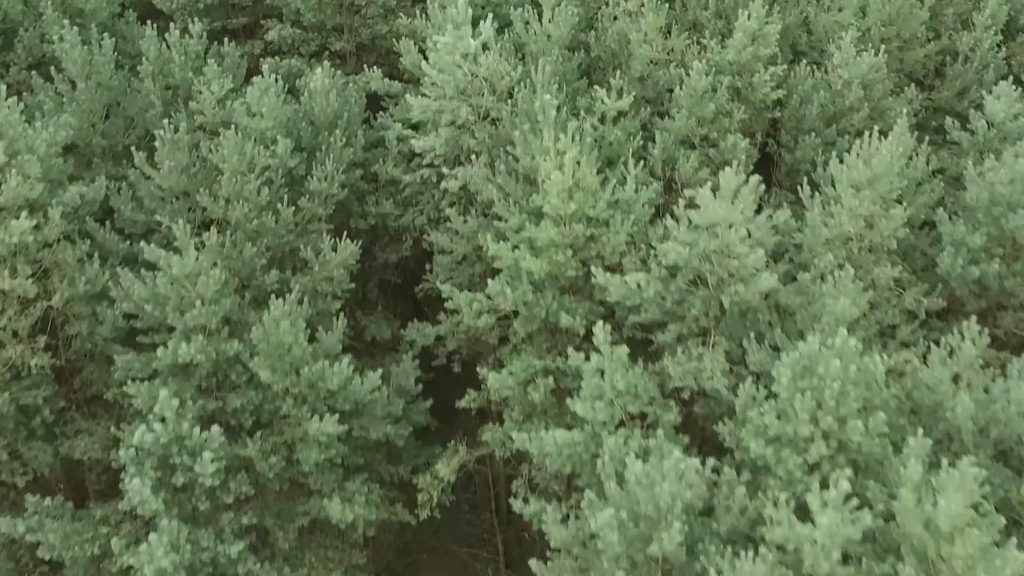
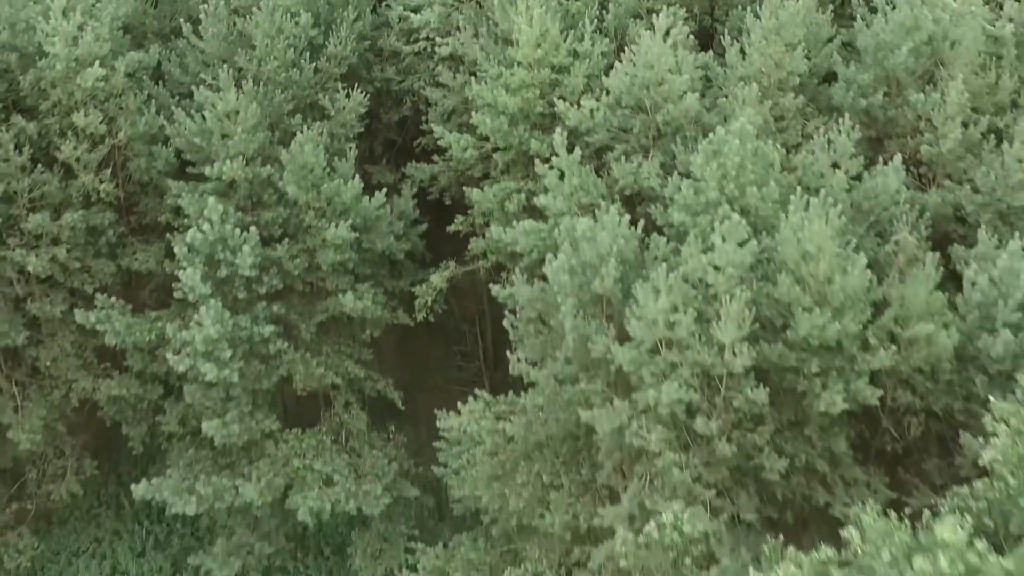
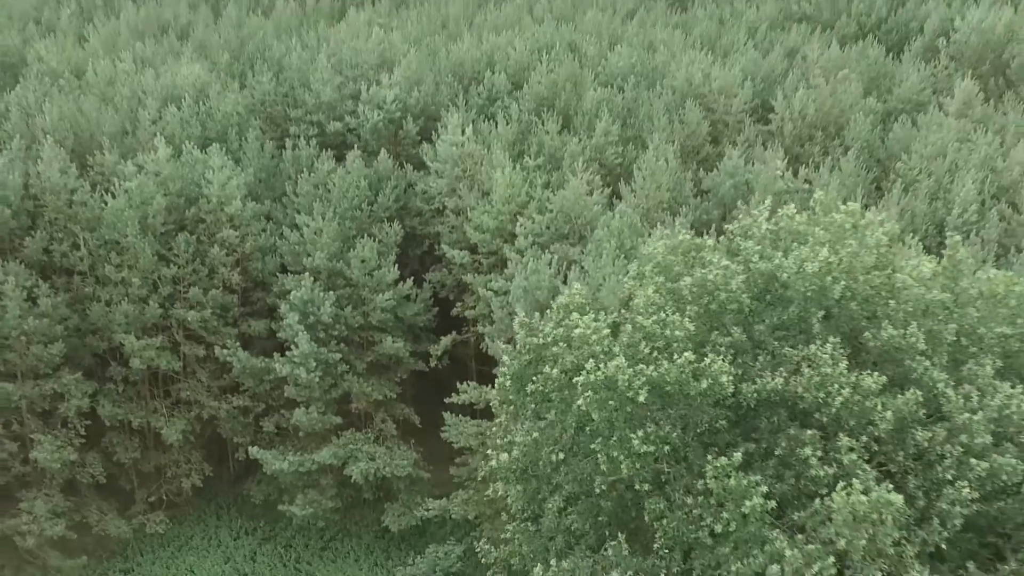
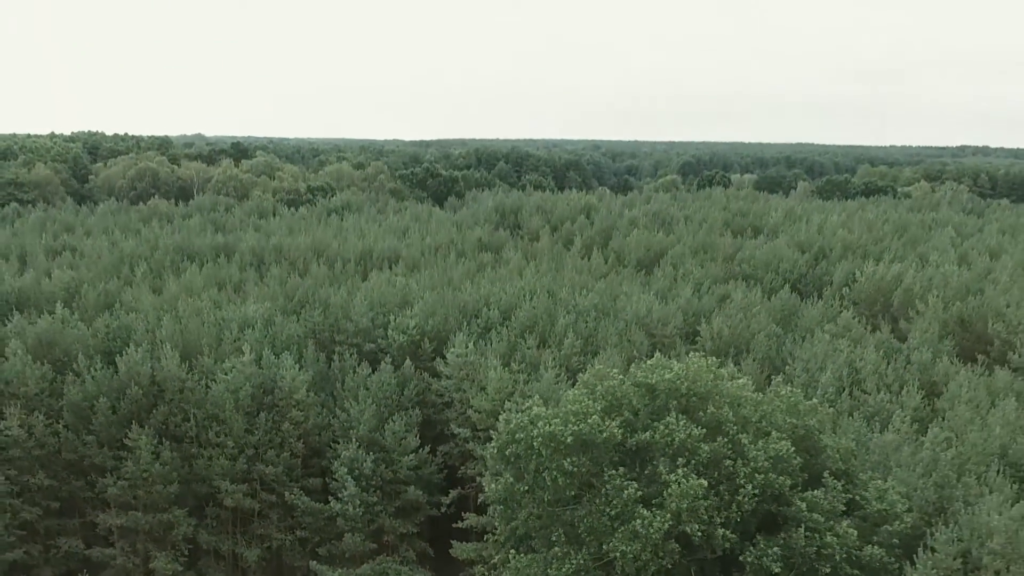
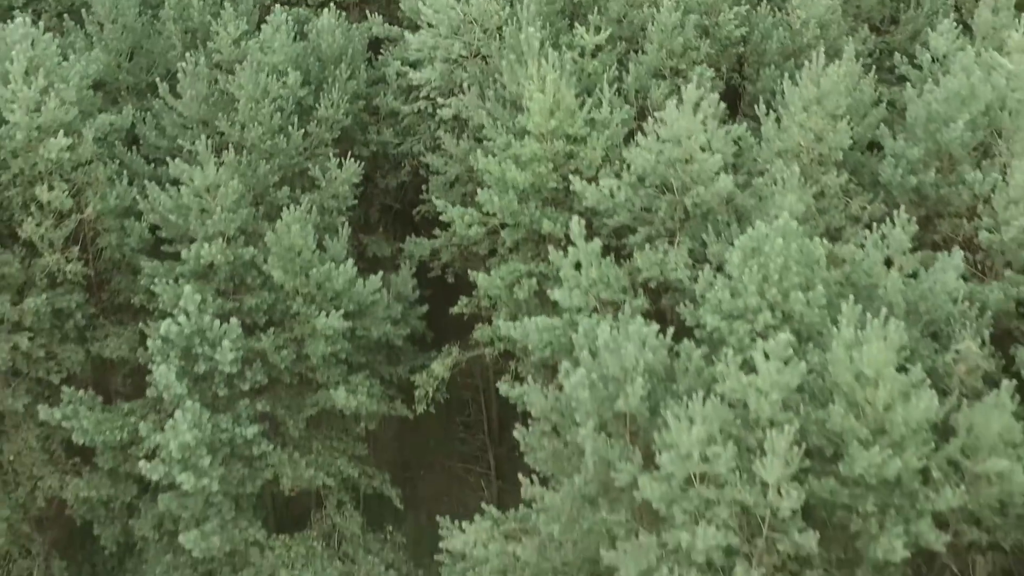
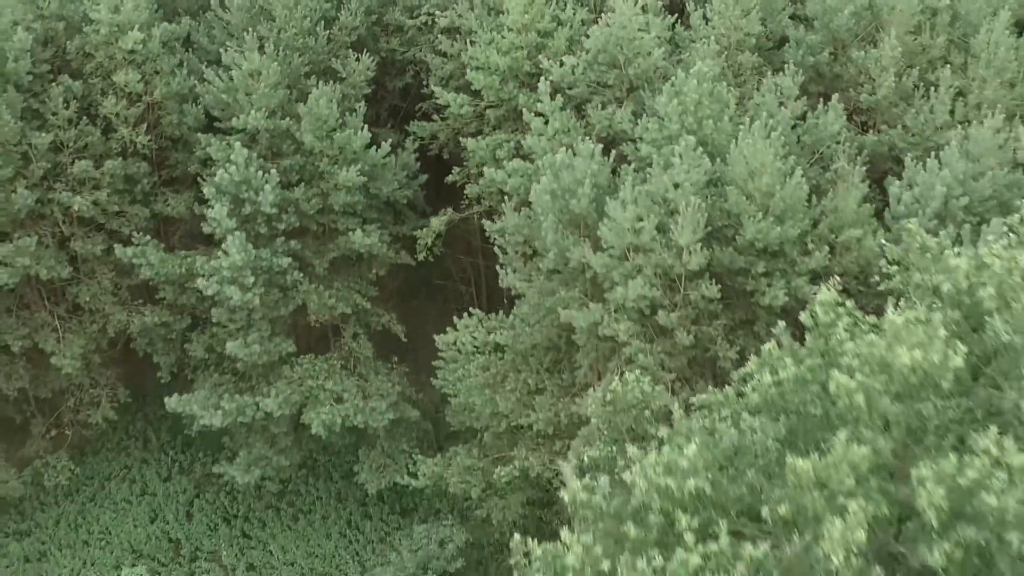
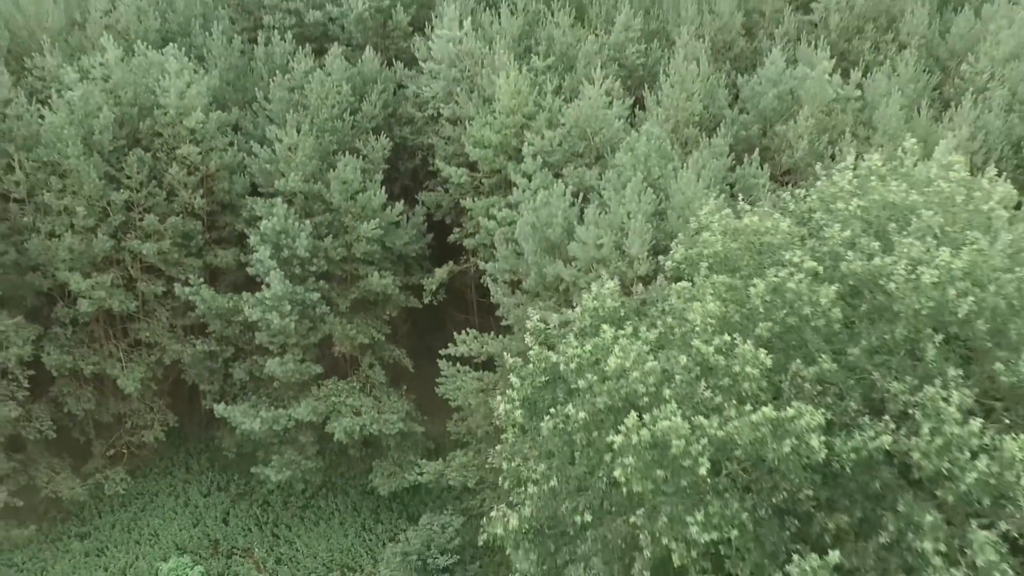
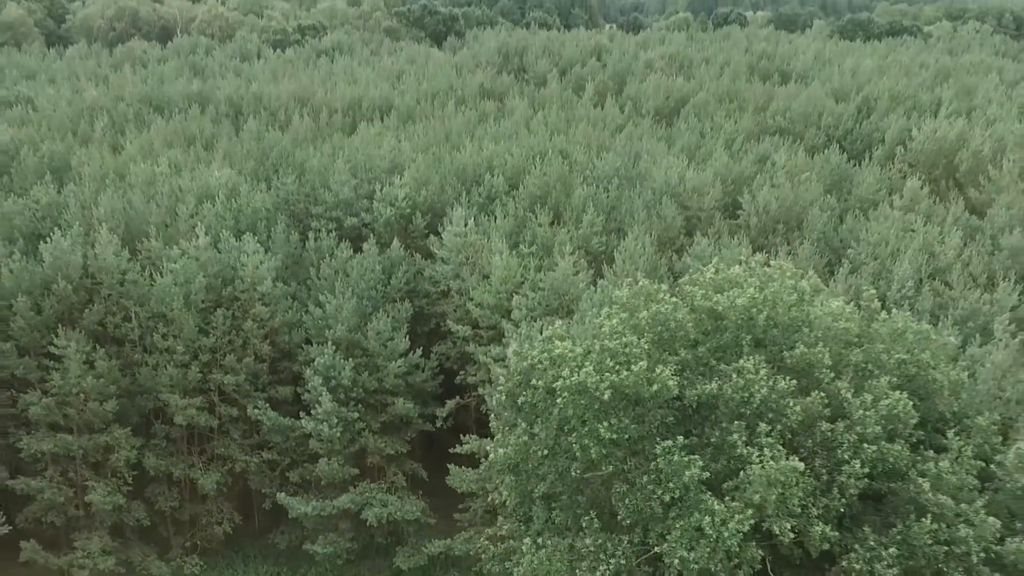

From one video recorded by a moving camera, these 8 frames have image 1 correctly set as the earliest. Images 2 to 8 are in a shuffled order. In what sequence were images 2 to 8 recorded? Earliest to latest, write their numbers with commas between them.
5, 2, 6, 7, 3, 8, 4
